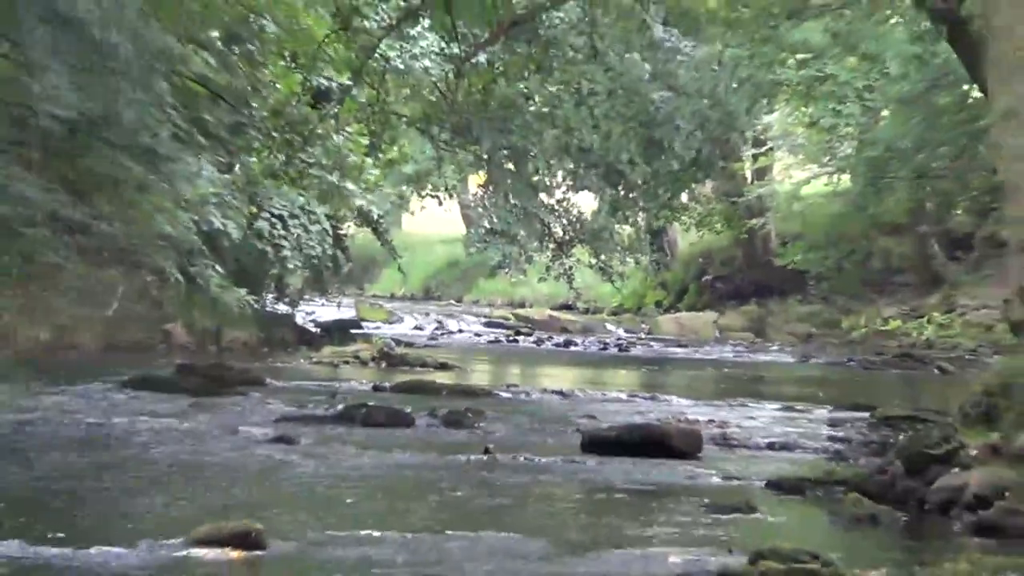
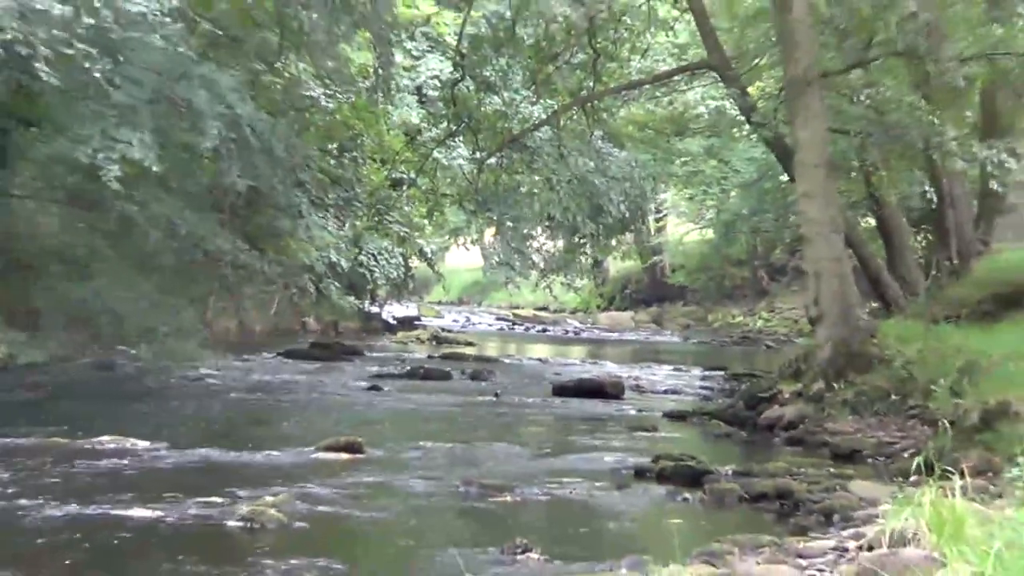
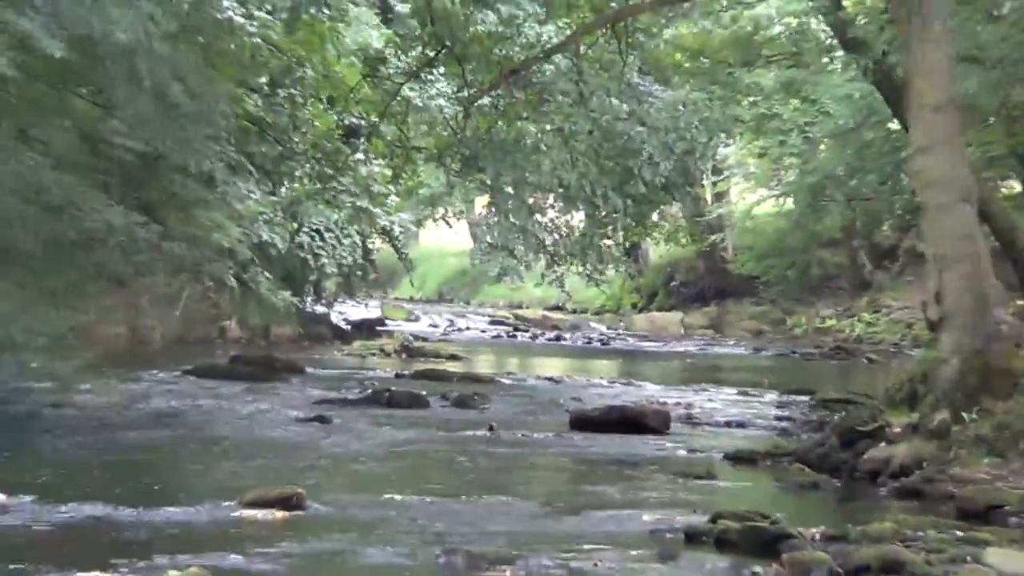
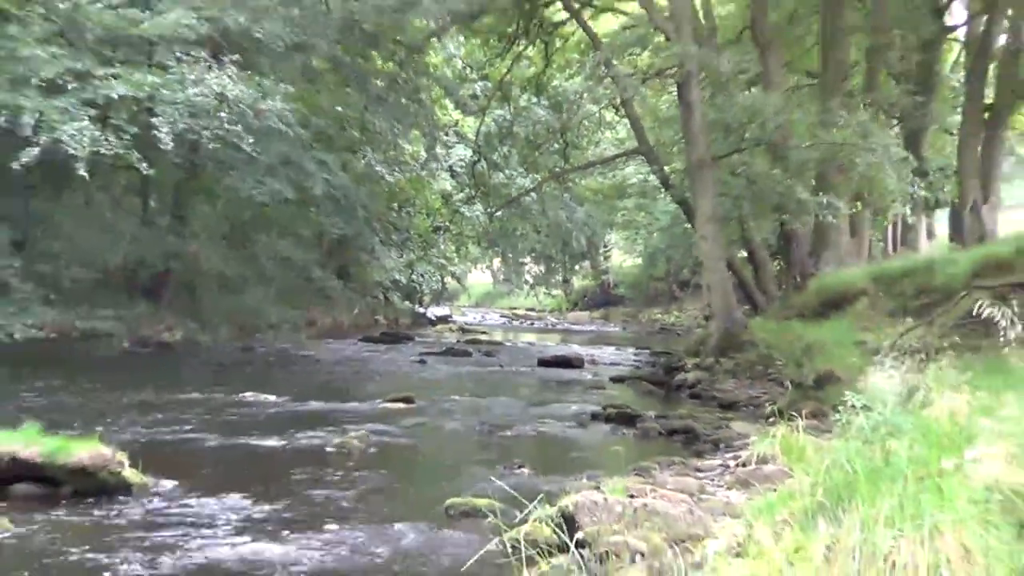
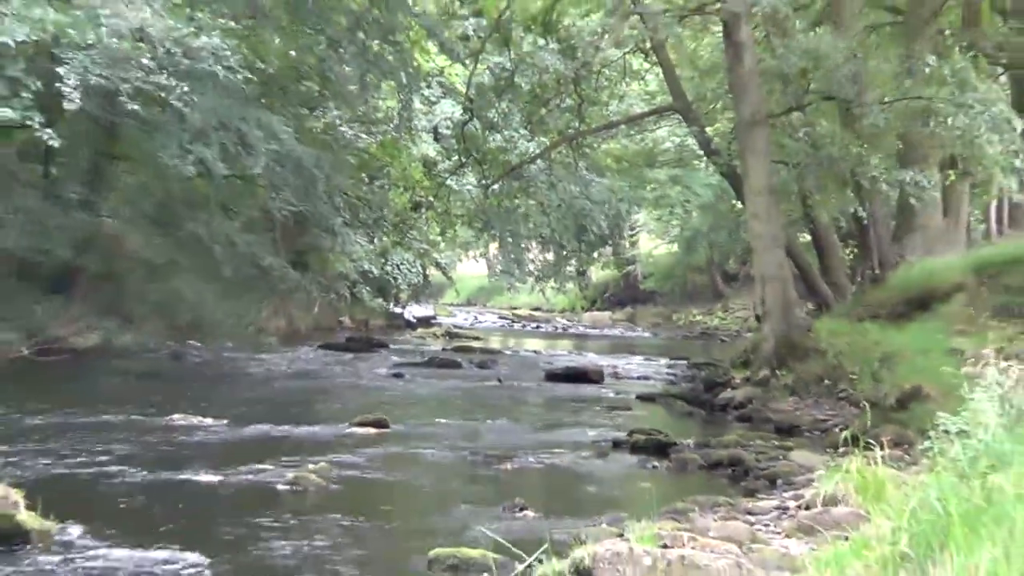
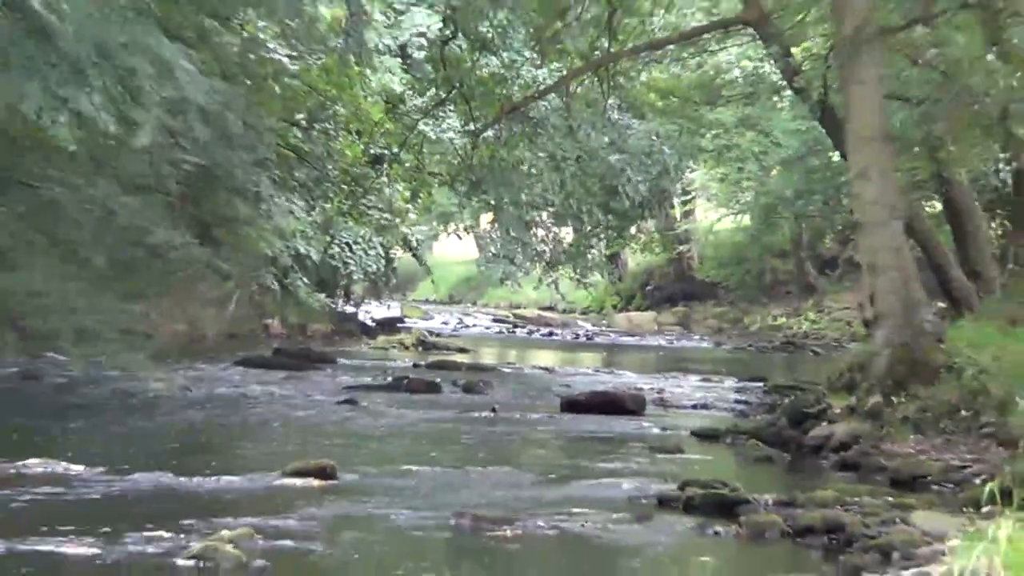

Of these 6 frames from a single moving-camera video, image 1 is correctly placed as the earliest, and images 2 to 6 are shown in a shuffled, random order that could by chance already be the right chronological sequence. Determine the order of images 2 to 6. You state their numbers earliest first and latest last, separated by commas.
3, 6, 2, 5, 4
